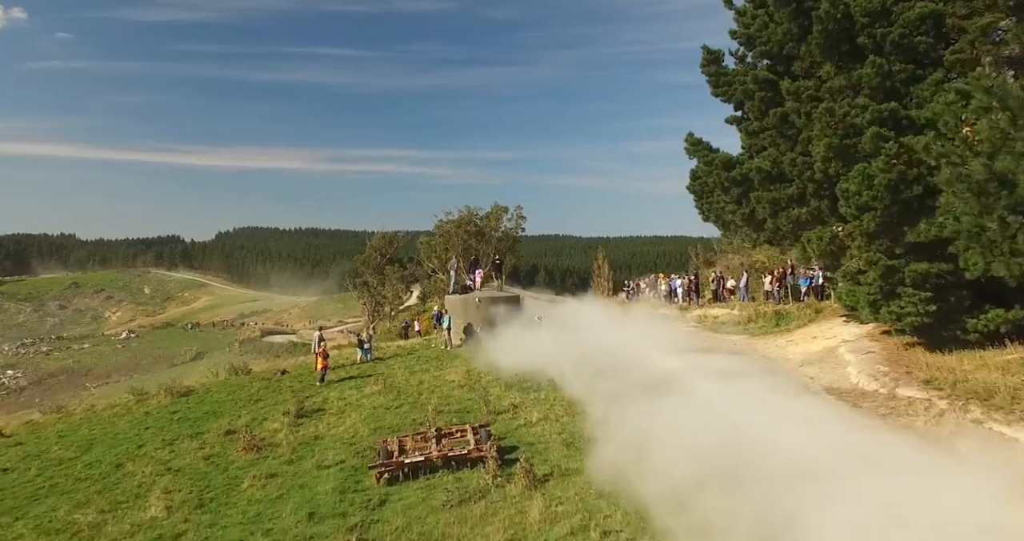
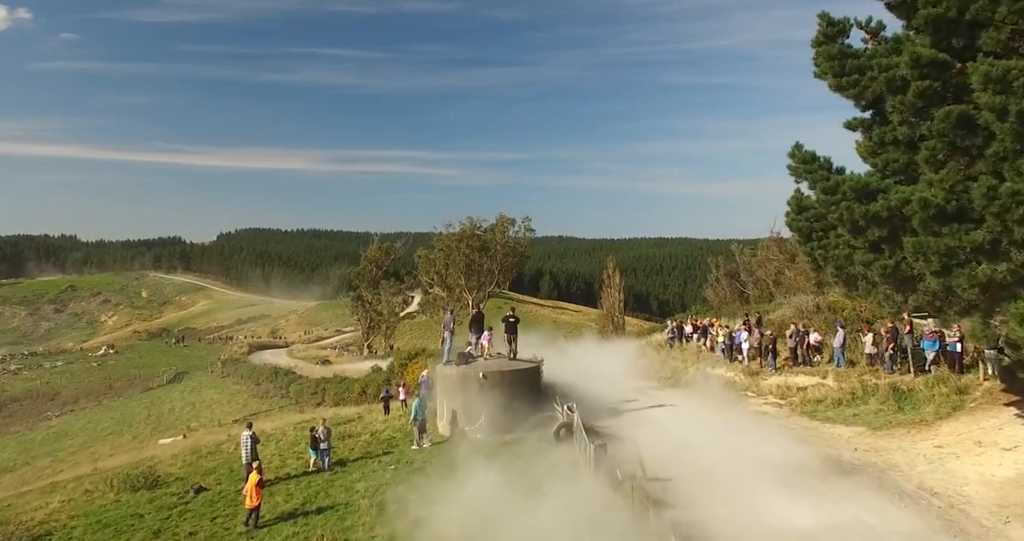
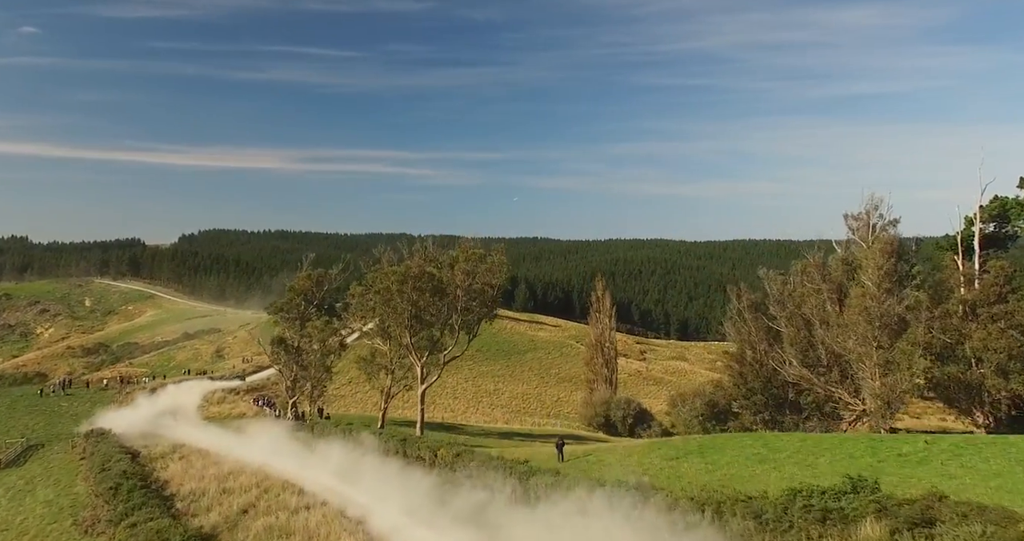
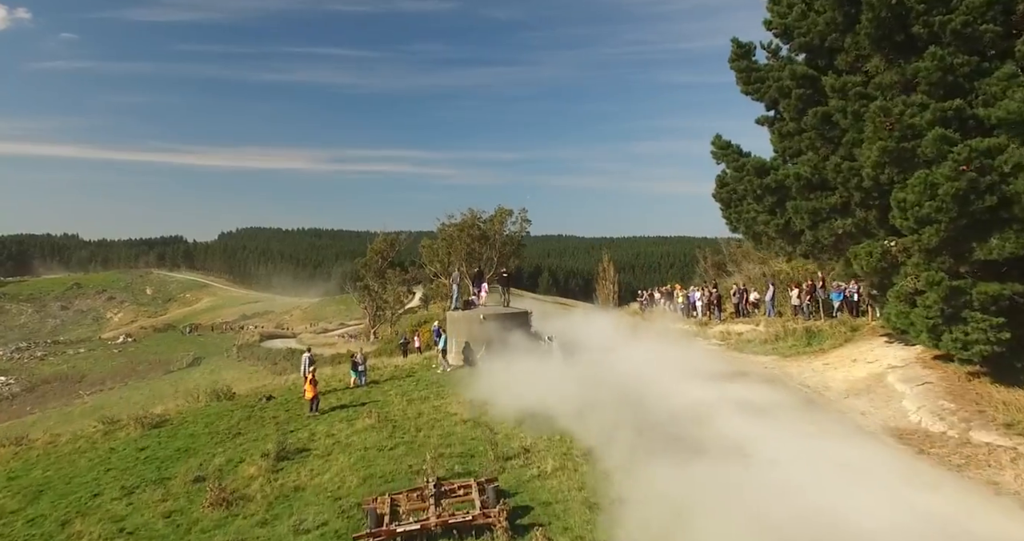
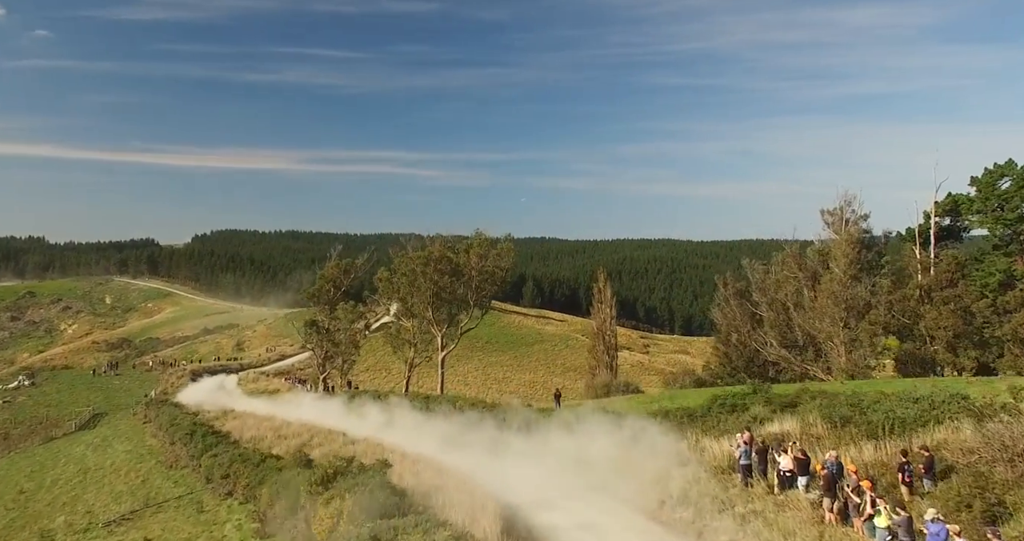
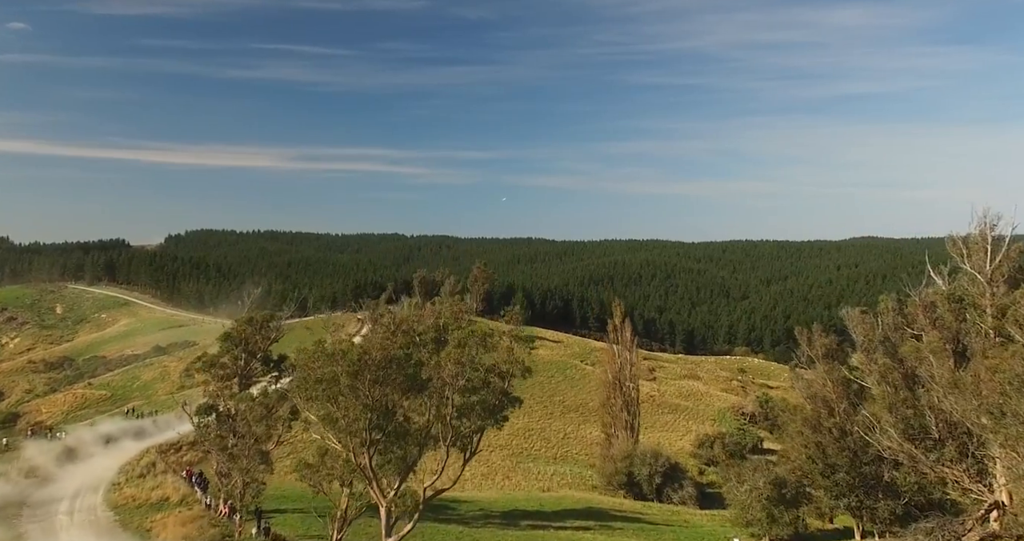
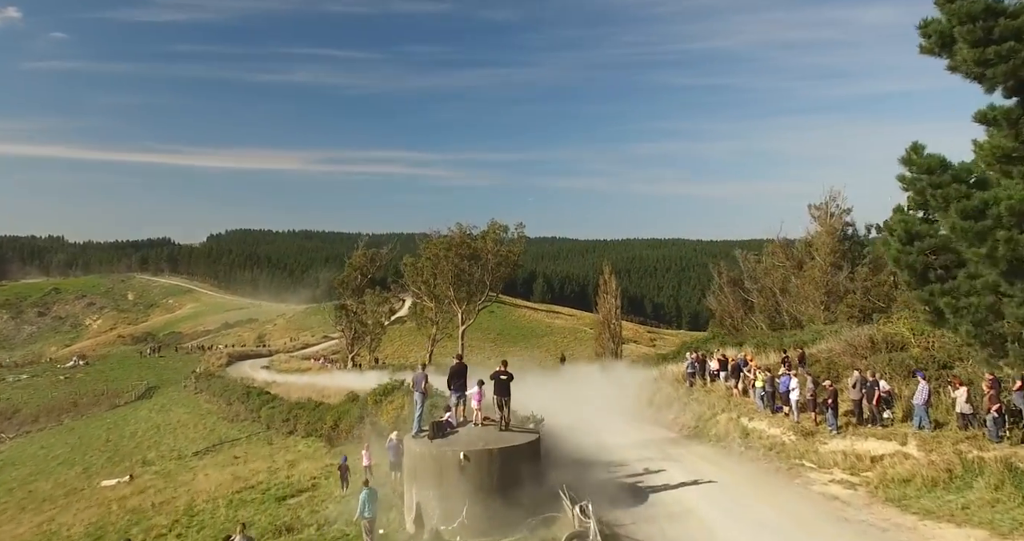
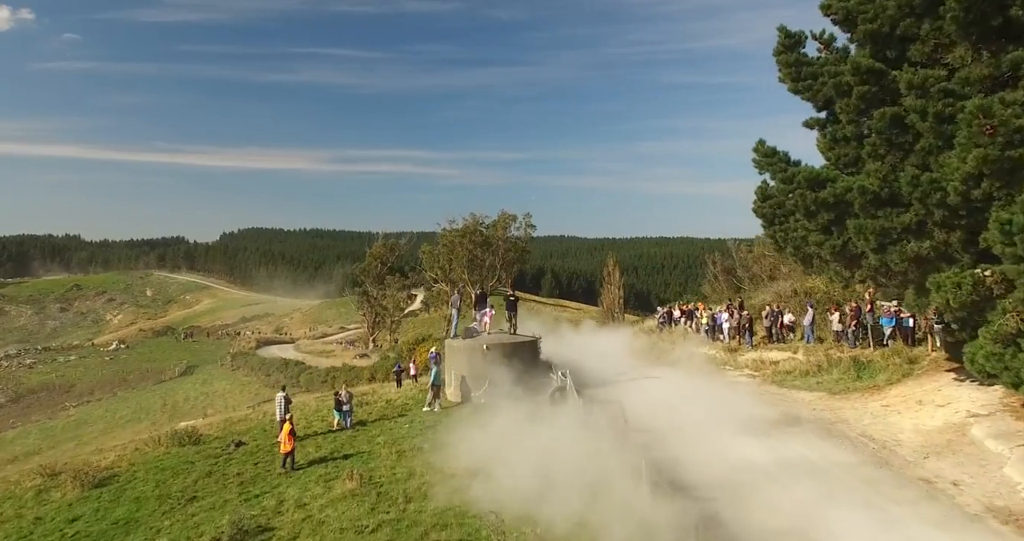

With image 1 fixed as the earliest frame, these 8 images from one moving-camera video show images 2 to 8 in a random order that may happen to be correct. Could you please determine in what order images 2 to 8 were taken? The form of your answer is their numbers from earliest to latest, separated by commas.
4, 8, 2, 7, 5, 3, 6
